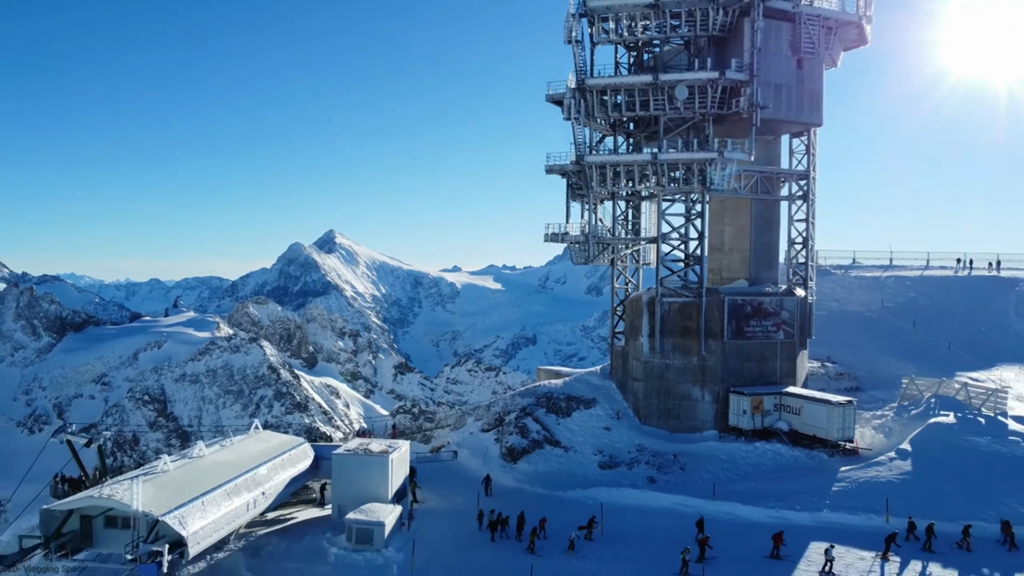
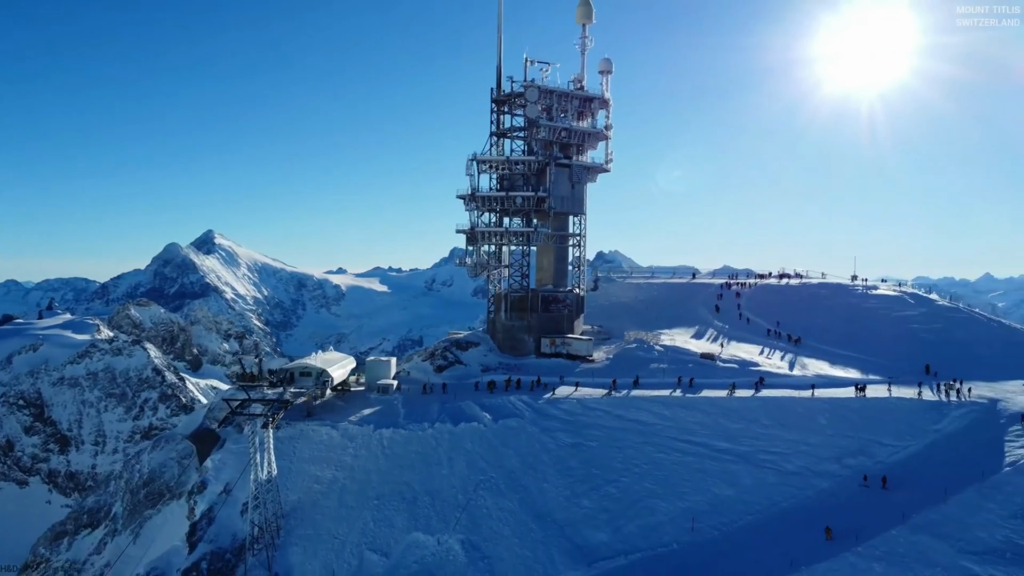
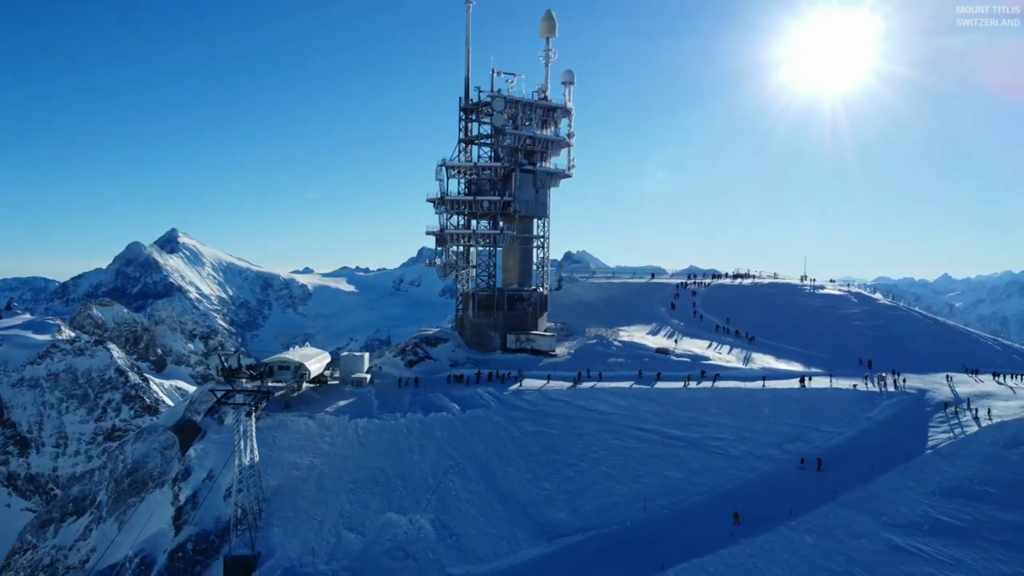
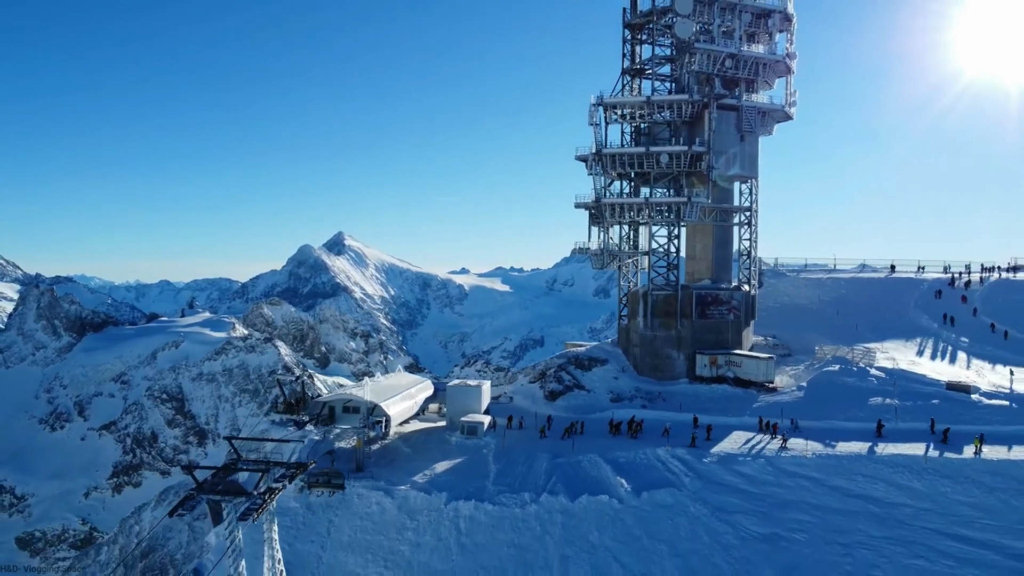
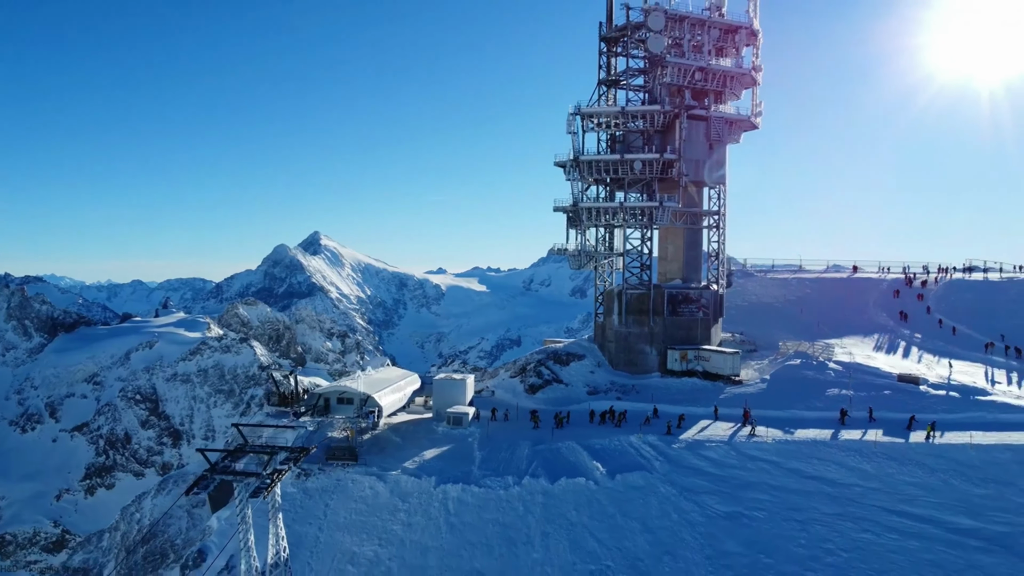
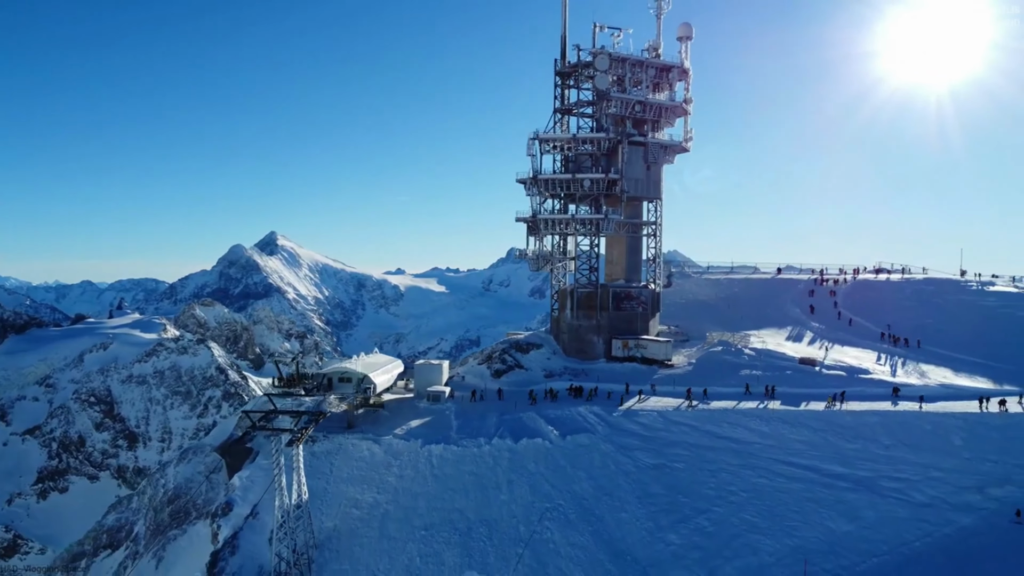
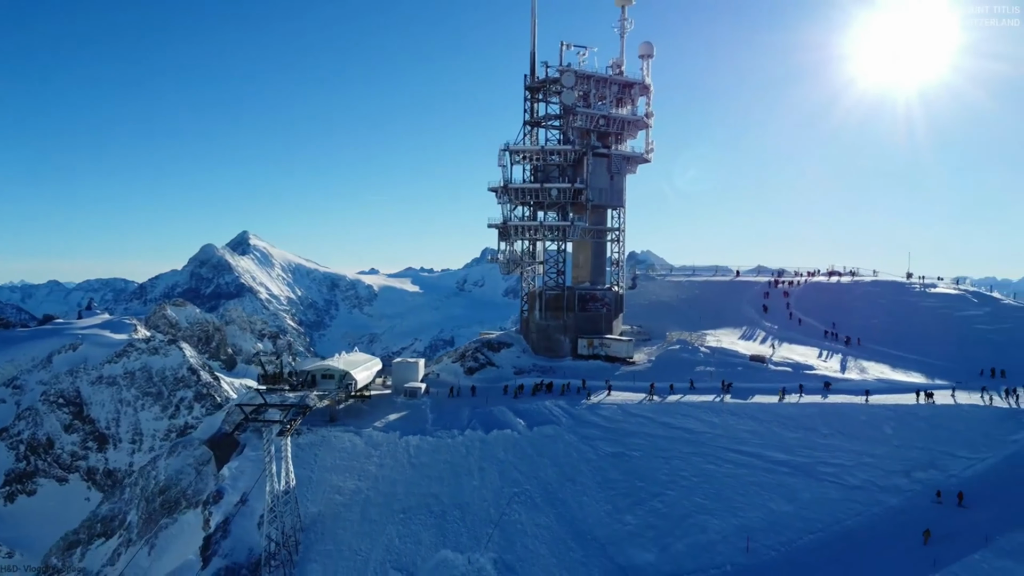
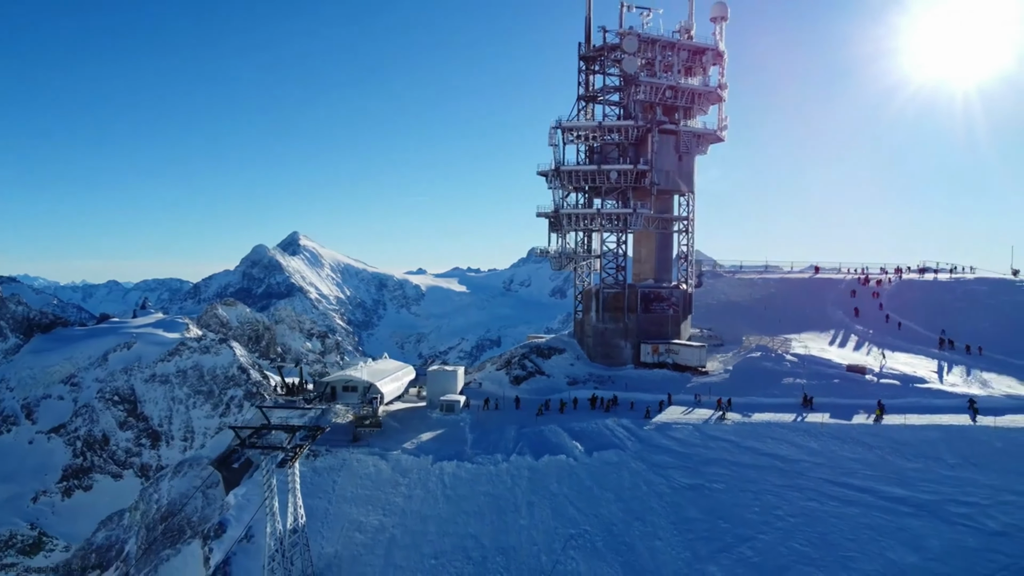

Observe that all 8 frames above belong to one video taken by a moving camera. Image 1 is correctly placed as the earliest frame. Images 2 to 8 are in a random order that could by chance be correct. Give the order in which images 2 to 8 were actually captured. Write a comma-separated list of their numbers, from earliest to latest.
4, 5, 8, 6, 7, 2, 3
